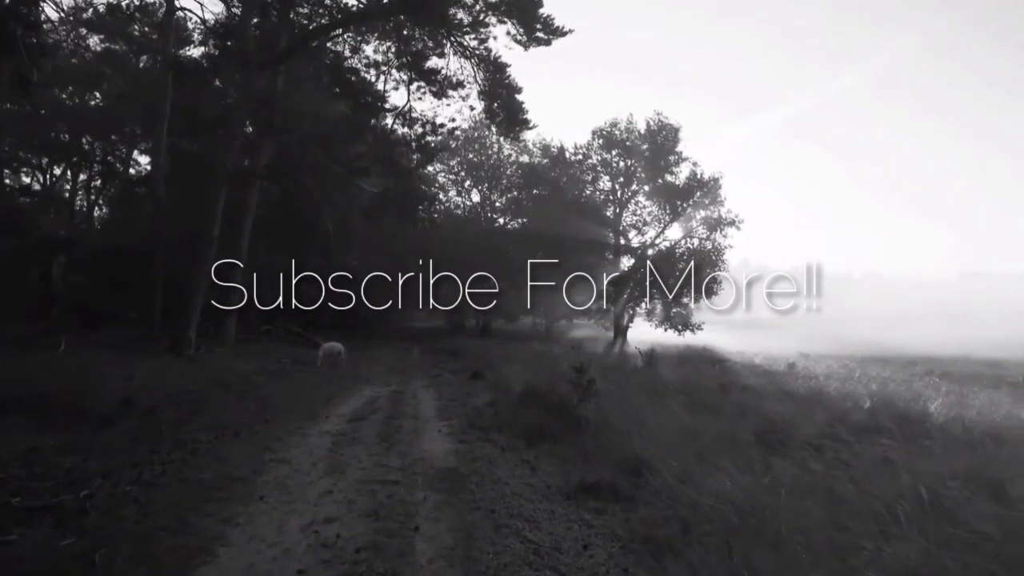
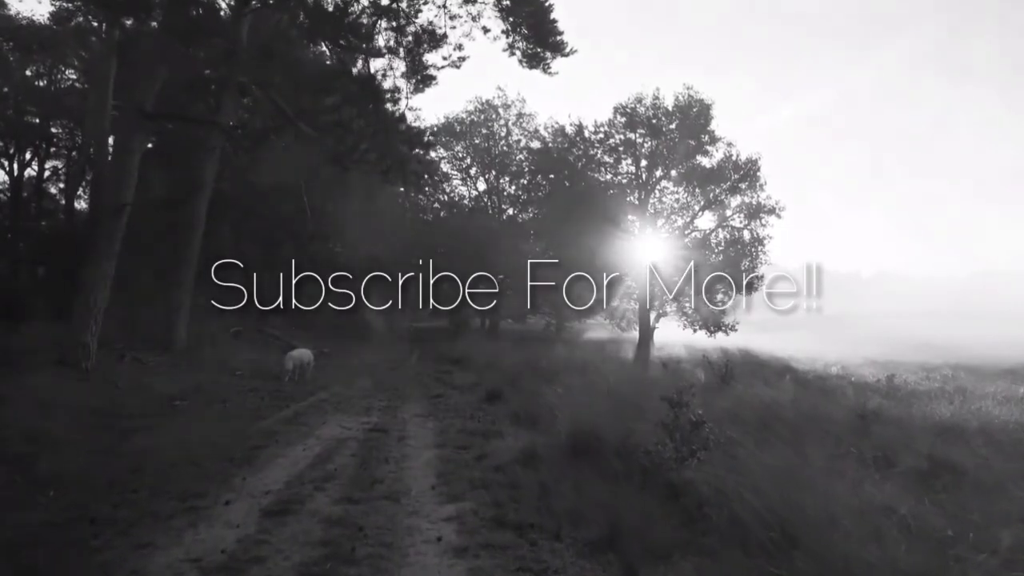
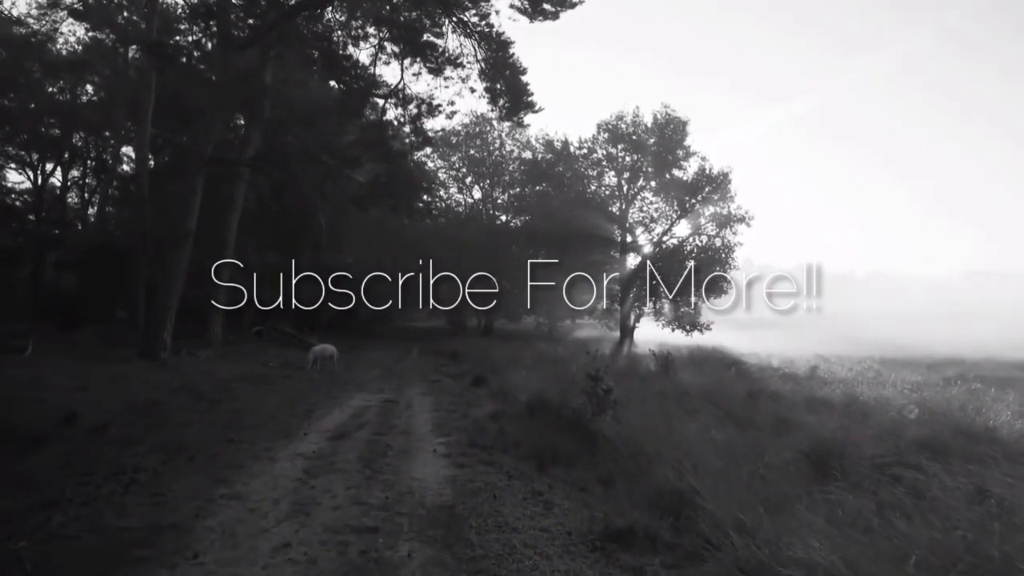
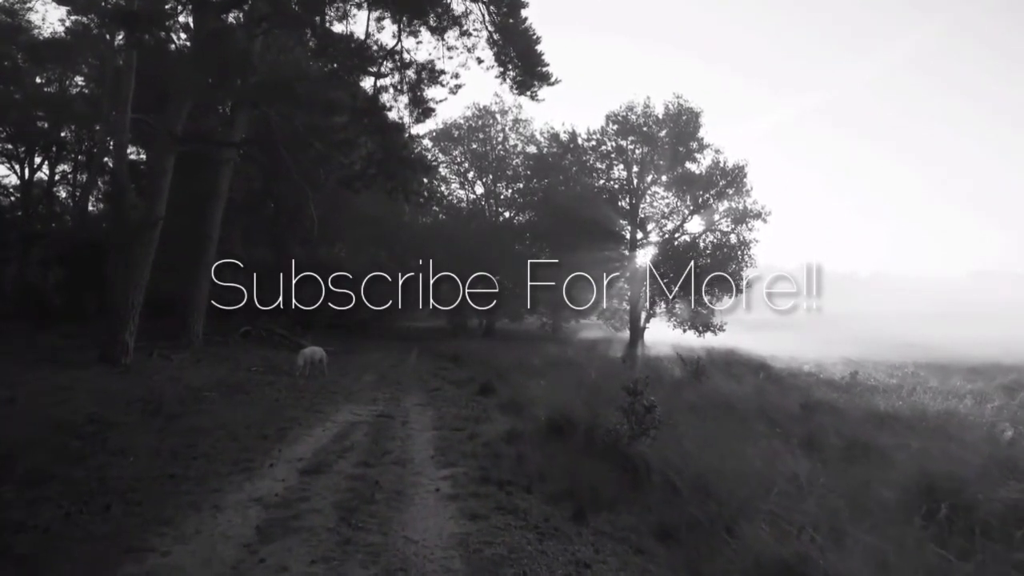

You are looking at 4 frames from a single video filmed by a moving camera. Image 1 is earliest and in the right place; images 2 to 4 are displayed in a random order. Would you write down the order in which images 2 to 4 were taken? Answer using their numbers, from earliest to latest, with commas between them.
3, 4, 2
